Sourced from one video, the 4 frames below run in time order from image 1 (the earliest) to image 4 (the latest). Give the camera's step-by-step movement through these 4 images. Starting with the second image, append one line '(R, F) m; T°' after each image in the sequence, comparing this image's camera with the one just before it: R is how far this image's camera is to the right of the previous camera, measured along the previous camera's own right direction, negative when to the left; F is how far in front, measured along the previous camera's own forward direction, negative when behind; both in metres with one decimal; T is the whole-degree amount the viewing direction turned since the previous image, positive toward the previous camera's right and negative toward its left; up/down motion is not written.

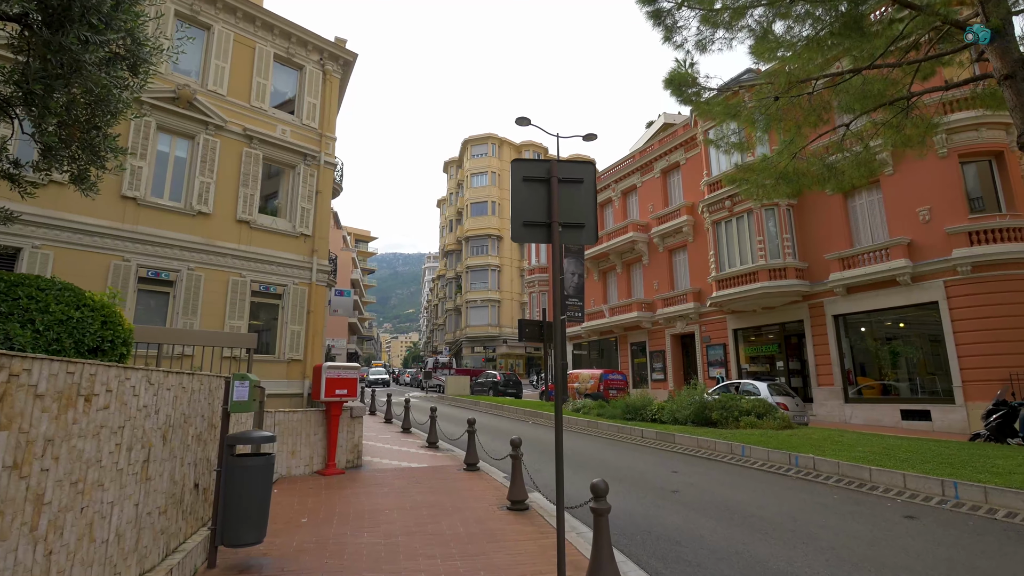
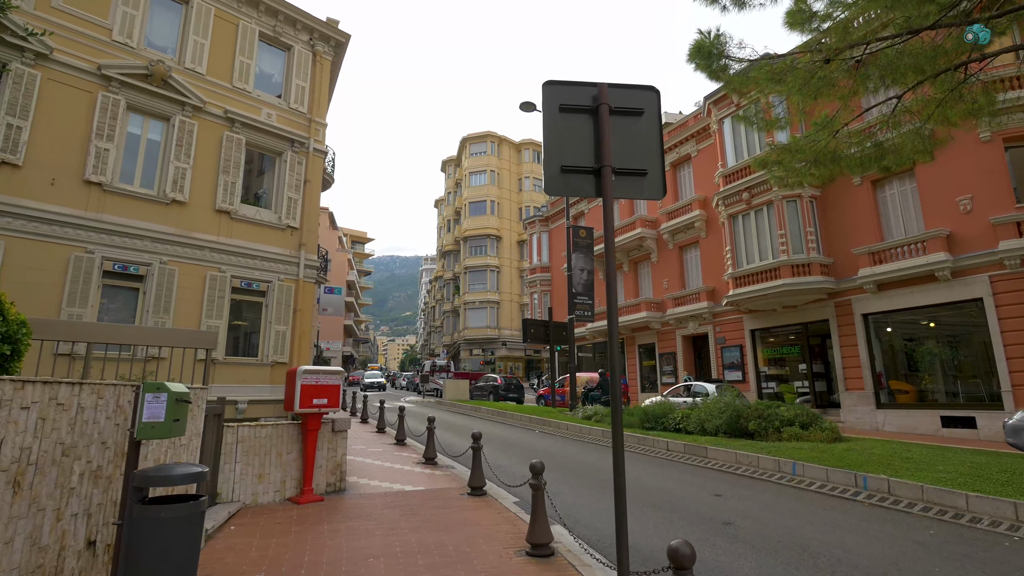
(-0.2, +1.2) m; 0°
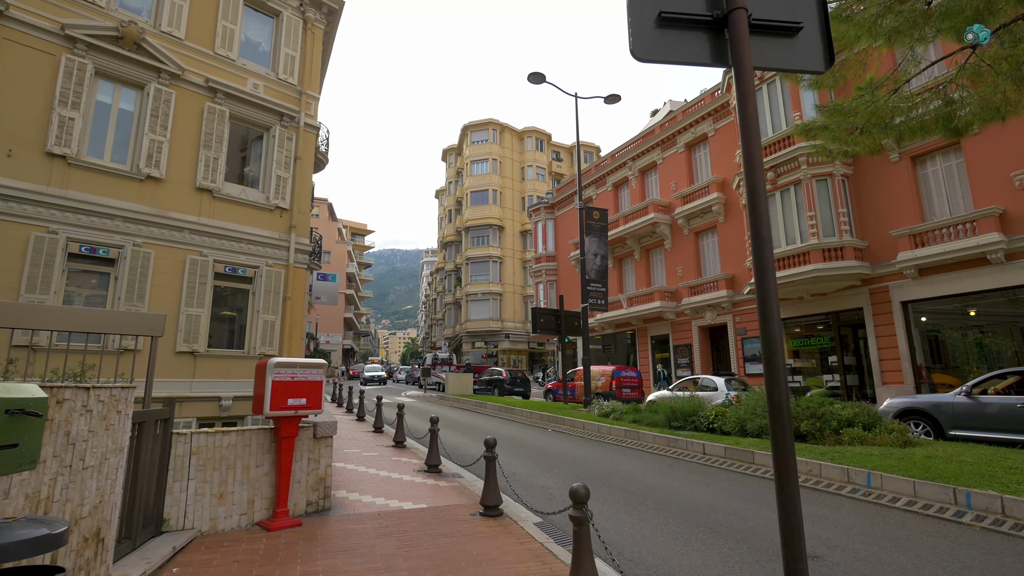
(-0.2, +1.2) m; 0°
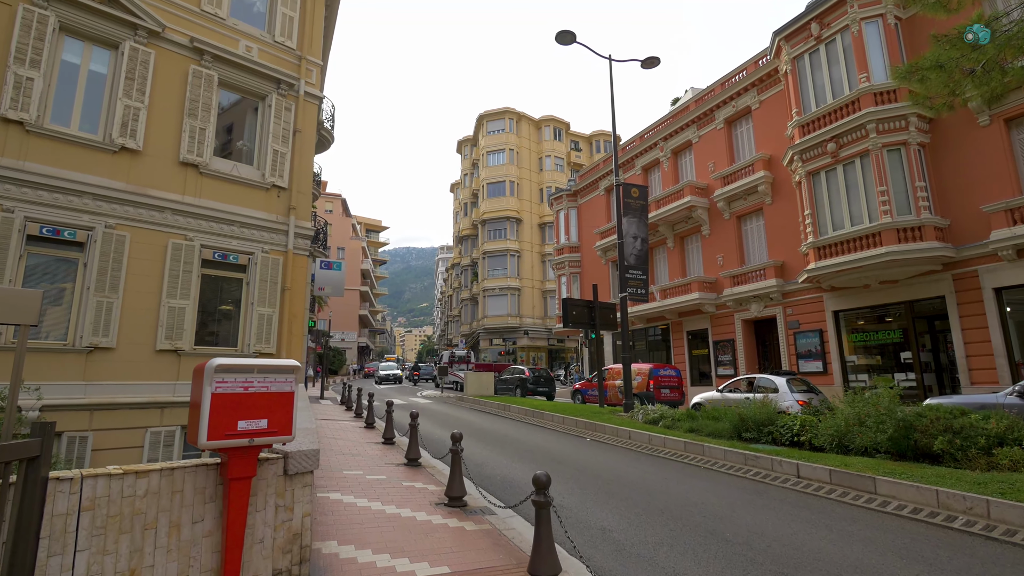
(-0.3, +1.7) m; -2°
